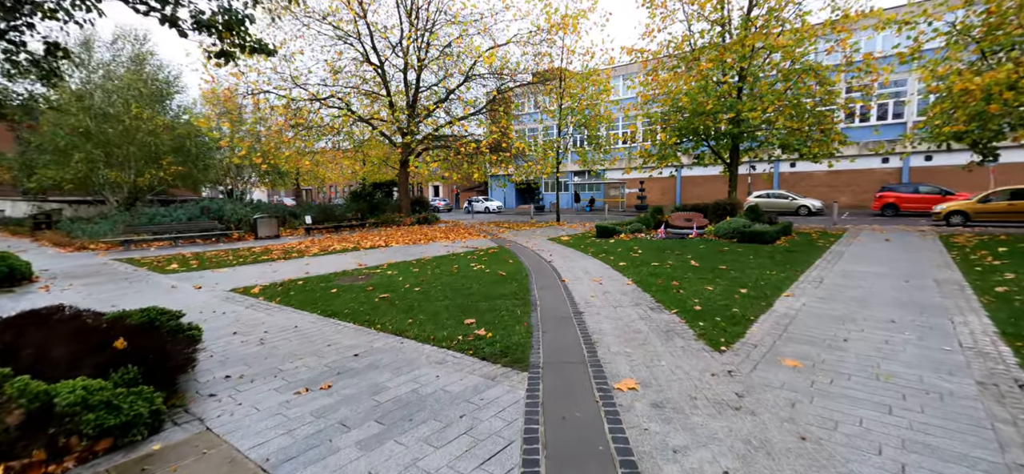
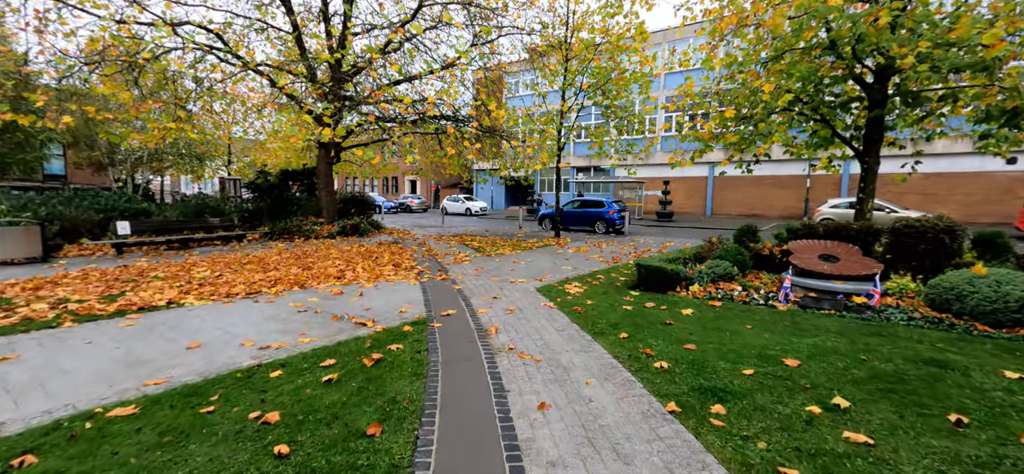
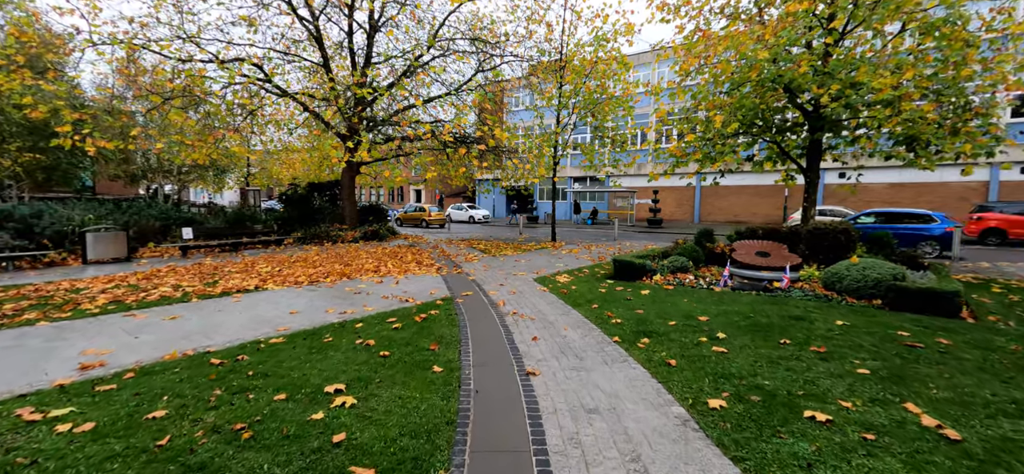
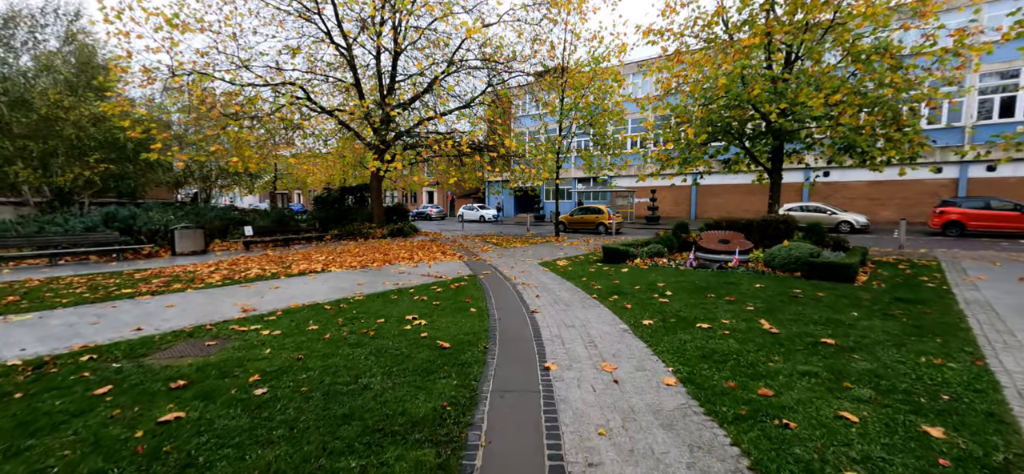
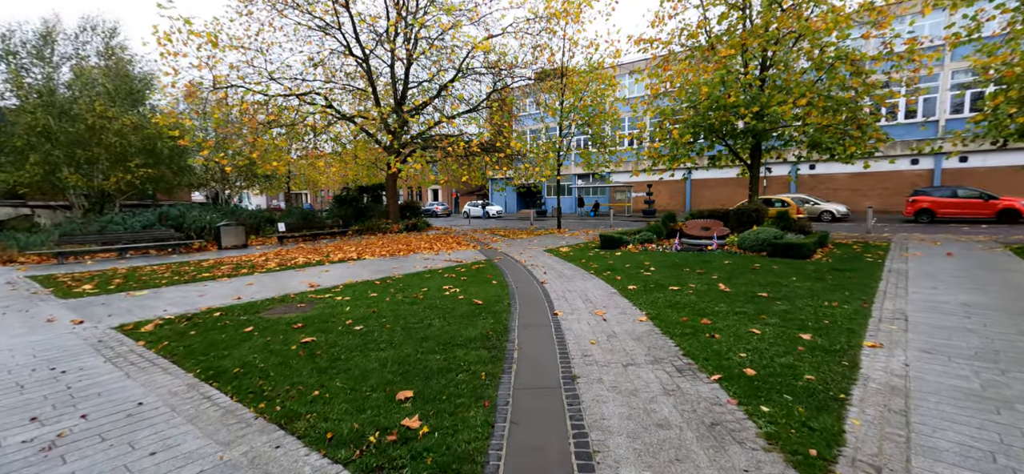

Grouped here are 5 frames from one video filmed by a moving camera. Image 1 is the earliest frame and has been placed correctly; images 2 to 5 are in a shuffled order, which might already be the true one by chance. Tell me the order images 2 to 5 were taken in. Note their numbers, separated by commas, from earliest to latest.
5, 4, 3, 2
